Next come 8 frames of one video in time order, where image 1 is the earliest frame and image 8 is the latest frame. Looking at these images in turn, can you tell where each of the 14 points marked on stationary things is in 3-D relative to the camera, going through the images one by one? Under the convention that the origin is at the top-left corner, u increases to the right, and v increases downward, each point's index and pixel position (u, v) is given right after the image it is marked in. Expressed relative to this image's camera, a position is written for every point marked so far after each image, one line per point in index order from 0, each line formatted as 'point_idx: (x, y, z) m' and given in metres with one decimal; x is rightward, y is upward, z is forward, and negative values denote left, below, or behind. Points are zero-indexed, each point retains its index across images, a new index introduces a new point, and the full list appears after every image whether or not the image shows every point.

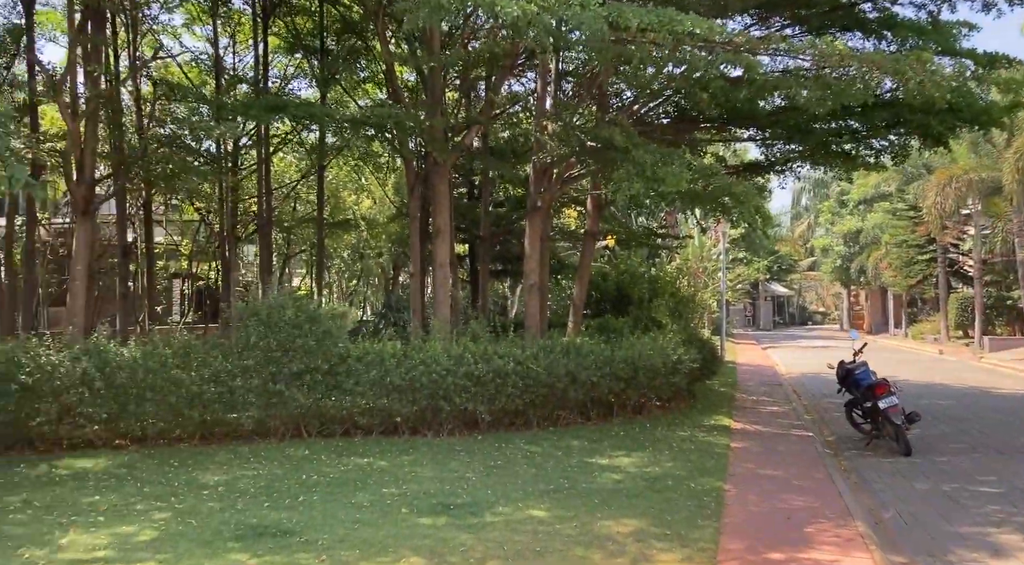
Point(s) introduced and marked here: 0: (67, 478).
0: (-3.8, -1.7, +6.8) m
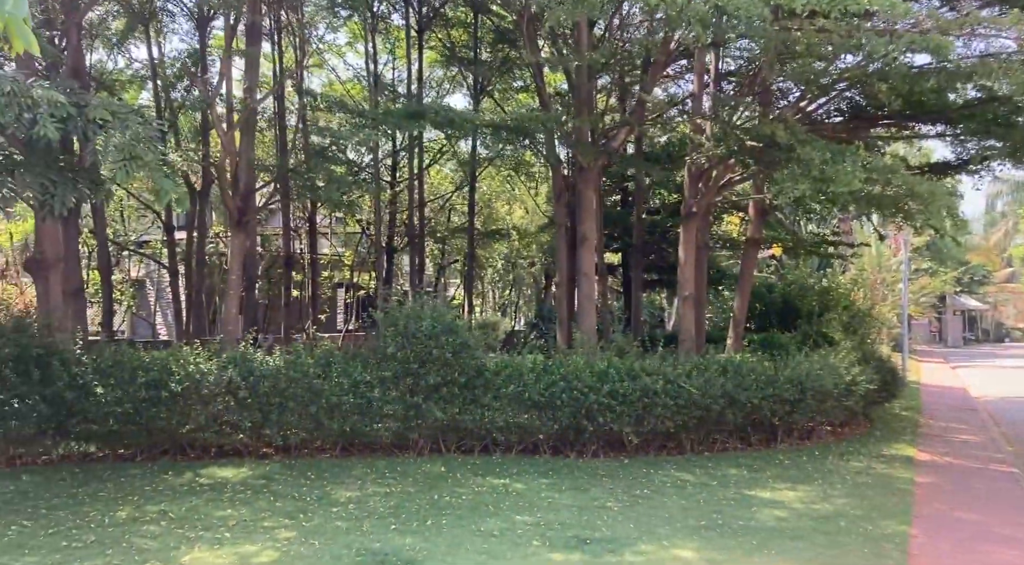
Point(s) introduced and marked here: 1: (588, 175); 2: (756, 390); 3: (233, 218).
0: (-2.6, -1.7, +6.8) m
1: (+1.1, +1.6, +12.1) m
2: (+3.1, -1.3, +10.1) m
3: (-3.5, +0.8, +10.0) m
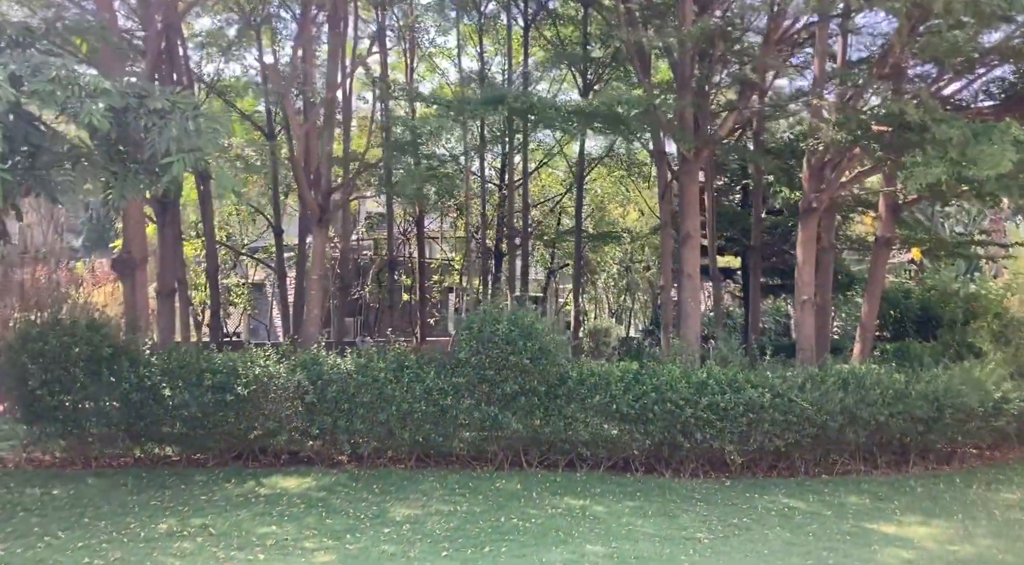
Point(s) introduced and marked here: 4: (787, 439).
0: (-2.0, -1.7, +6.4) m
1: (+2.5, +1.6, +11.1) m
2: (+4.1, -1.4, +8.8) m
3: (-2.4, +0.8, +9.7) m
4: (+2.9, -1.6, +8.4) m
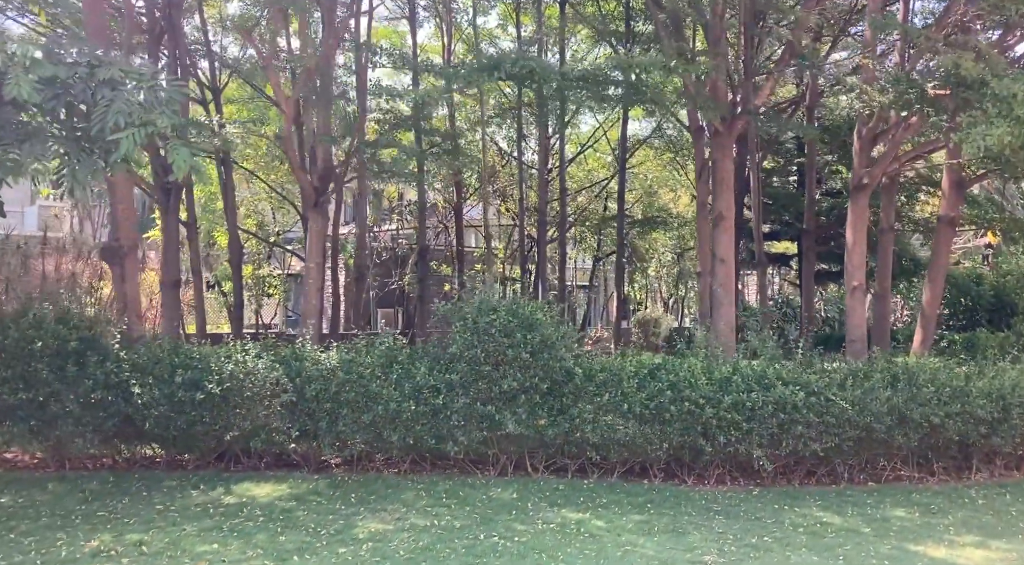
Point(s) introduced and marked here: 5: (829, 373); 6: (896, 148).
0: (-2.1, -1.7, +5.8) m
1: (+2.7, +1.8, +10.1) m
2: (+4.1, -1.2, +7.8) m
3: (-2.3, +0.9, +9.1) m
4: (+2.9, -1.5, +7.5) m
5: (+3.0, -0.9, +7.7) m
6: (+5.0, +1.8, +10.6) m
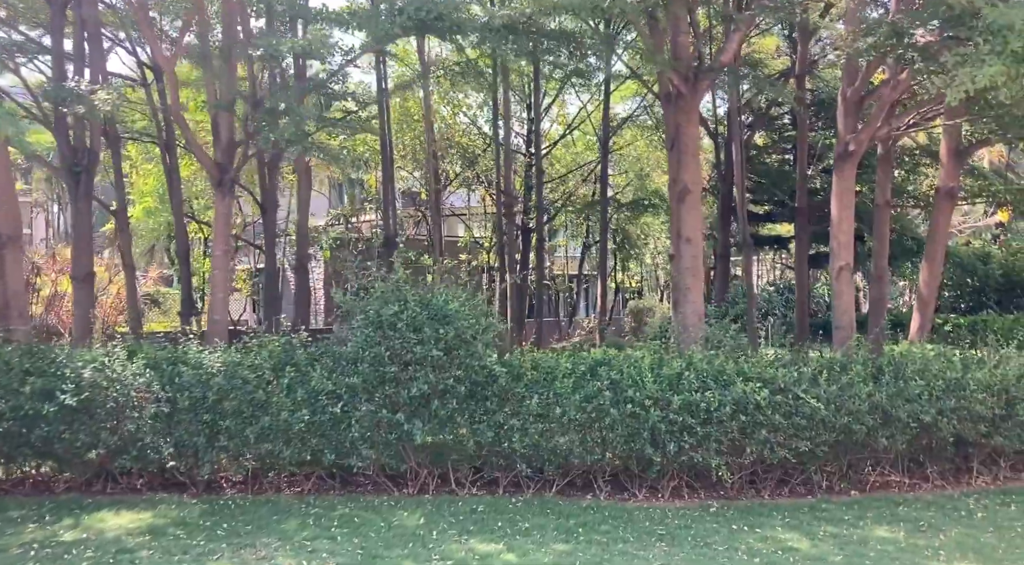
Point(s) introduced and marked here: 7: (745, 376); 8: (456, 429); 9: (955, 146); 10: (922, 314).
0: (-2.8, -1.6, +4.8) m
1: (+2.0, +2.0, +9.0) m
2: (+3.5, -1.0, +6.7) m
3: (-3.0, +1.0, +8.0) m
4: (+2.2, -1.3, +6.4) m
5: (+2.4, -0.7, +6.6) m
6: (+4.3, +2.0, +9.4) m
7: (+1.9, -0.8, +6.4) m
8: (-0.4, -1.1, +6.3) m
9: (+6.0, +1.8, +10.9) m
10: (+5.8, -0.4, +11.4) m
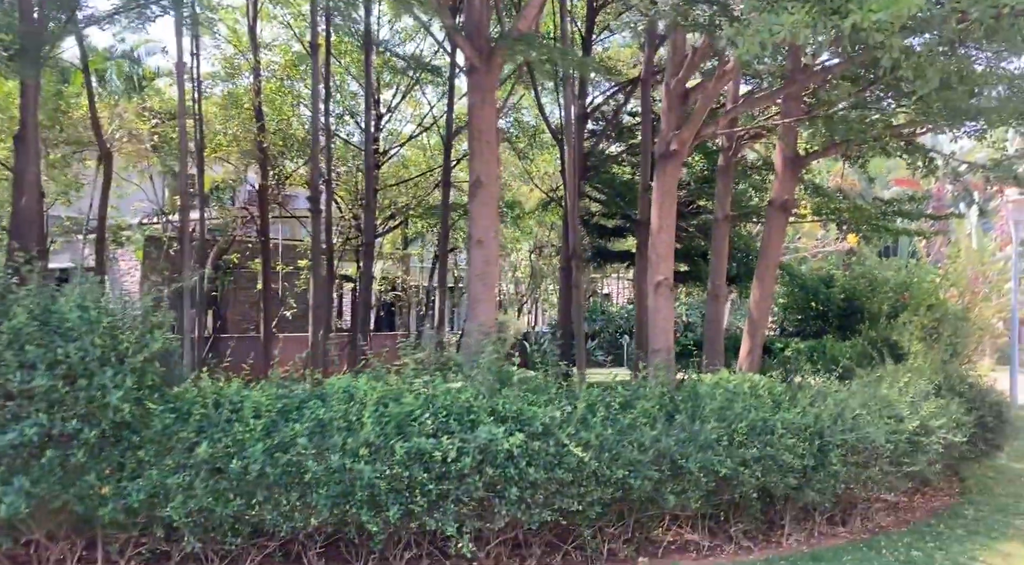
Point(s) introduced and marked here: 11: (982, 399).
0: (-4.5, -1.5, +2.6) m
1: (-0.3, +1.9, +7.5) m
2: (+1.5, -1.1, +5.4) m
3: (-5.0, +1.1, +5.9) m
4: (+0.3, -1.4, +4.9) m
5: (+0.4, -0.8, +5.2) m
6: (+2.0, +1.8, +8.3) m
7: (-0.1, -0.8, +5.0) m
8: (-2.3, -1.1, +4.4) m
9: (+3.4, +1.6, +10.0) m
10: (+3.1, -0.7, +10.4) m
11: (+5.1, -1.3, +8.7) m
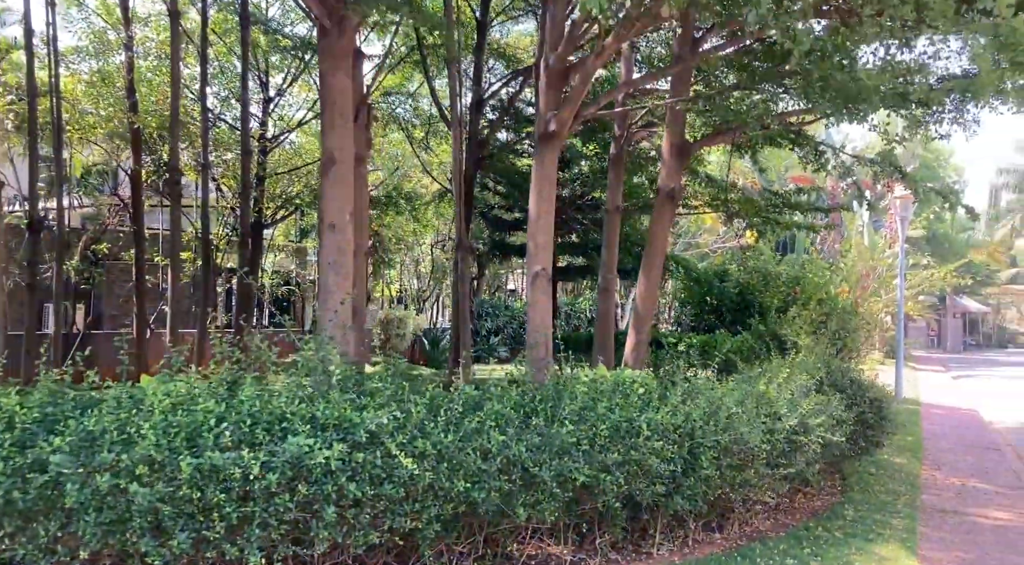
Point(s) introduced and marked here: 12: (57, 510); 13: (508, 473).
0: (-5.1, -1.4, +1.5) m
1: (-1.5, +2.0, +6.8) m
2: (+0.5, -1.0, +4.8) m
3: (-6.0, +1.2, +4.6) m
4: (-0.6, -1.3, +4.3) m
5: (-0.6, -0.7, +4.5) m
6: (+0.7, +1.9, +7.8) m
7: (-1.0, -0.7, +4.2) m
8: (-3.2, -1.0, +3.5) m
9: (+2.0, +1.7, +9.6) m
10: (+1.6, -0.6, +10.0) m
11: (+3.7, -1.2, +8.5) m
12: (-2.1, -1.0, +3.8) m
13: (0.0, -1.1, +4.6) m
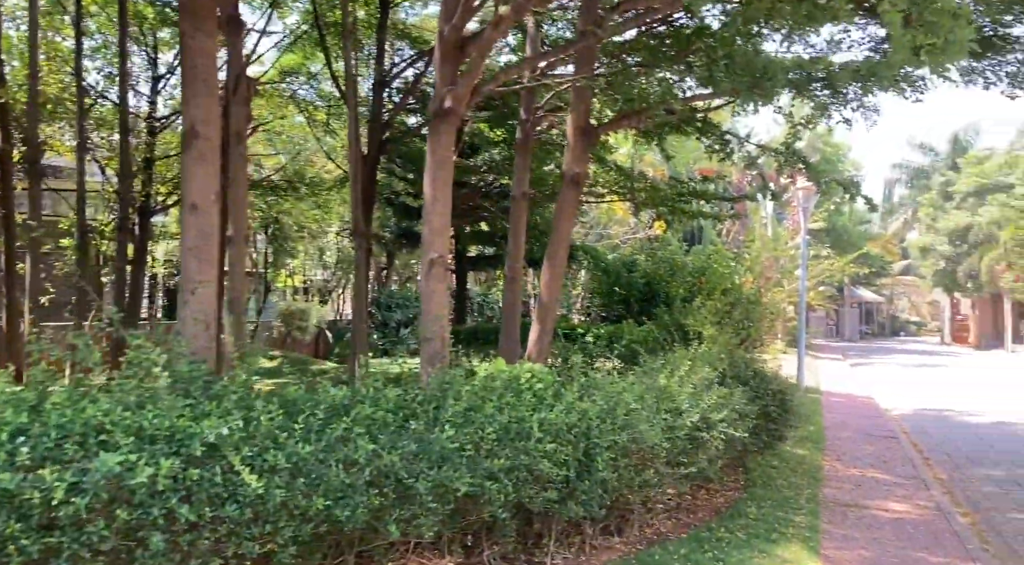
0: (-5.4, -1.4, +0.4) m
1: (-2.3, +2.1, +6.0) m
2: (-0.2, -1.0, +4.3) m
3: (-6.7, +1.2, +3.4) m
4: (-1.3, -1.2, +3.7) m
5: (-1.2, -0.6, +3.9) m
6: (-0.2, +2.0, +7.2) m
7: (-1.6, -0.7, +3.6) m
8: (-3.7, -1.0, +2.6) m
9: (+0.8, +1.8, +9.2) m
10: (+0.4, -0.5, +9.6) m
11: (+2.6, -1.1, +8.3) m
12: (-2.7, -1.0, +3.0) m
13: (-0.7, -1.0, +4.0) m
